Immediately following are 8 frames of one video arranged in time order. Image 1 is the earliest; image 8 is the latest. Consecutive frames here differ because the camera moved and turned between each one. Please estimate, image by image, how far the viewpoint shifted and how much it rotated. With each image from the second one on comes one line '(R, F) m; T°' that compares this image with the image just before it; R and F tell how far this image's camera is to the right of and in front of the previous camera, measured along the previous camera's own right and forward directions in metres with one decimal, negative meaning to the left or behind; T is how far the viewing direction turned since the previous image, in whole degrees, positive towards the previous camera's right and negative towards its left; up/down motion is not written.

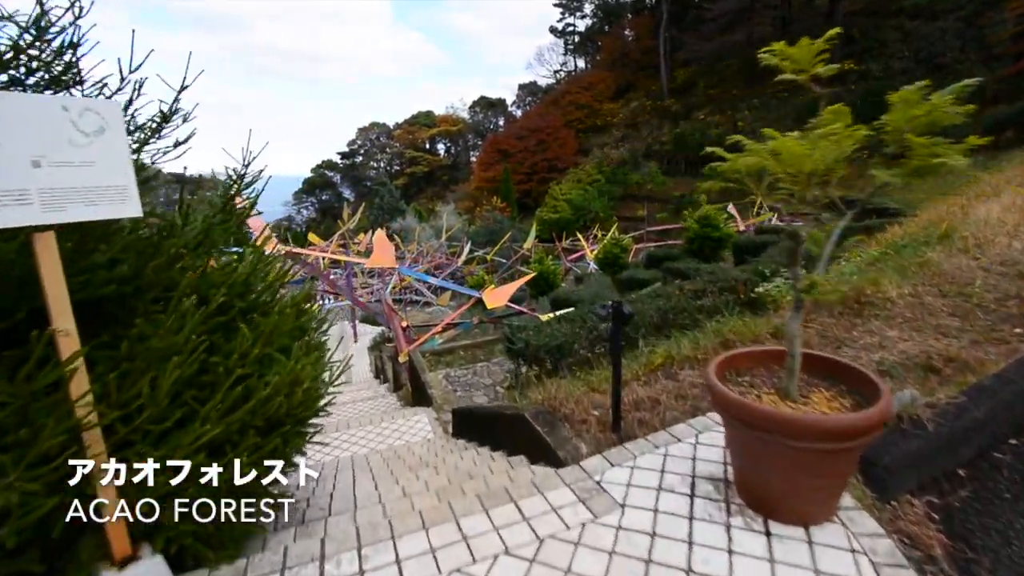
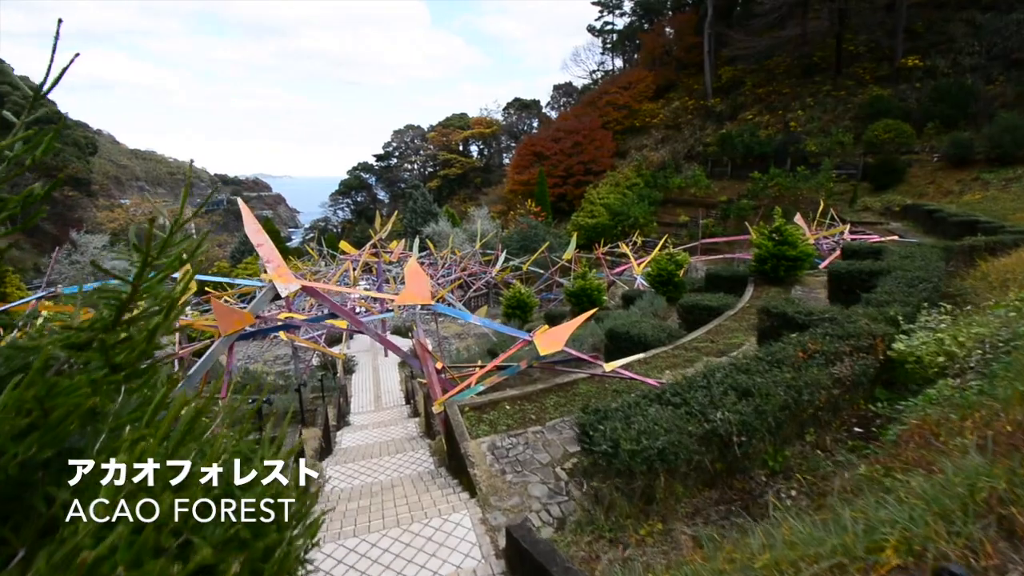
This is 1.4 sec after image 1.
(-0.3, +1.1) m; -4°
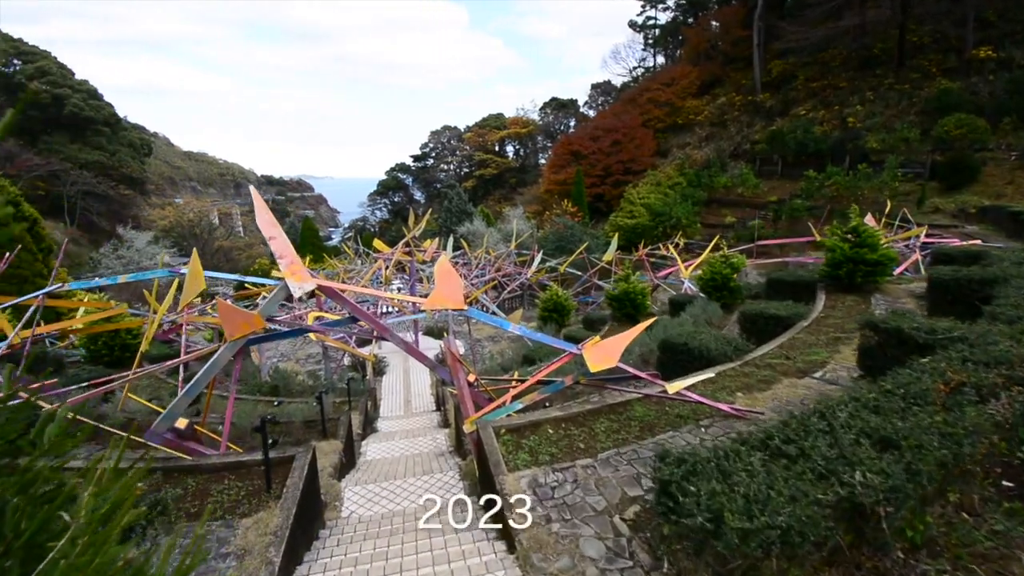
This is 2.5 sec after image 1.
(-0.1, +0.7) m; -4°
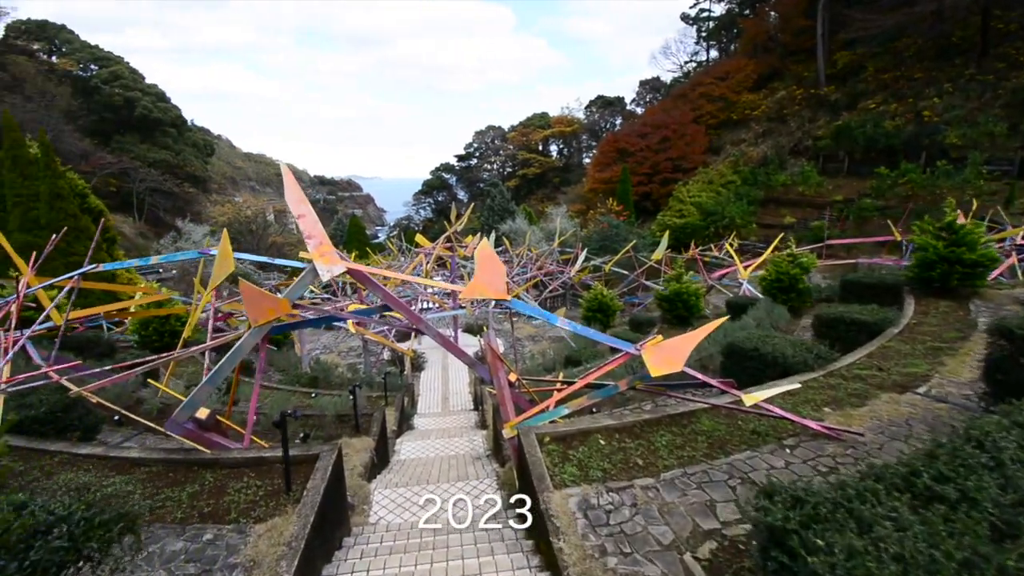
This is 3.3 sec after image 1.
(-0.1, +0.5) m; -5°
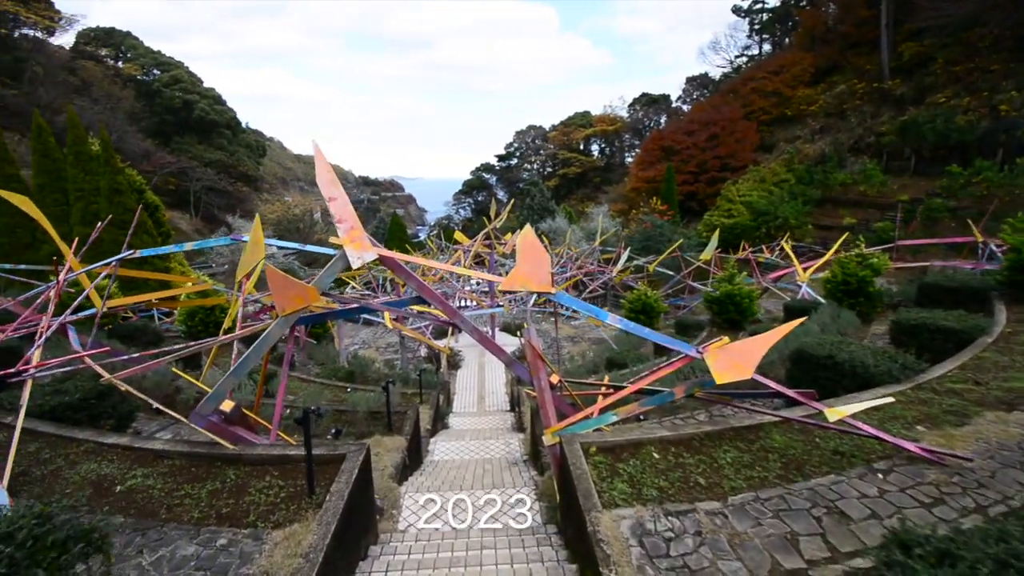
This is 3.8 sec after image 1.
(-0.1, +0.4) m; -4°
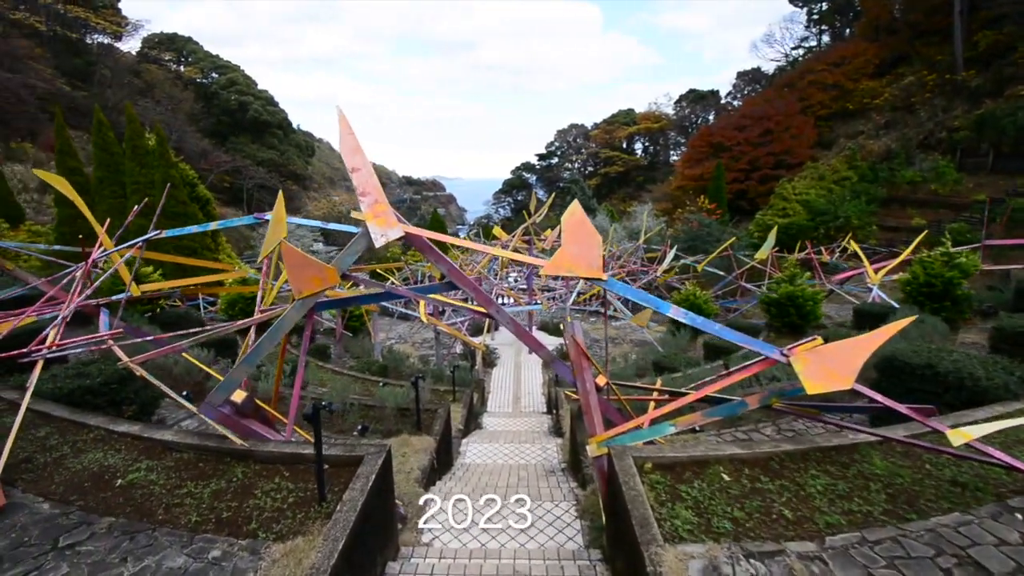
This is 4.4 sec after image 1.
(0.0, +0.5) m; -5°
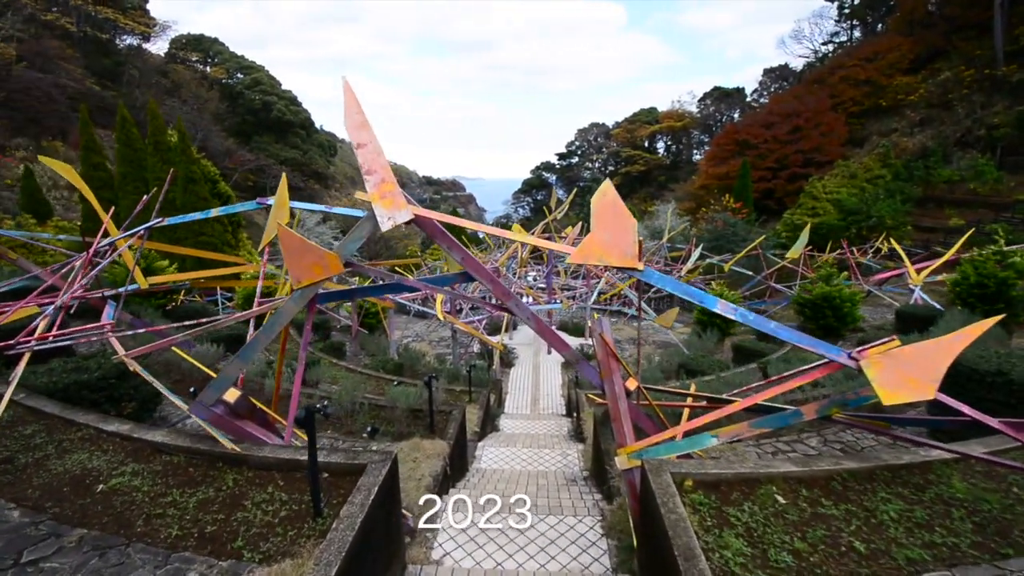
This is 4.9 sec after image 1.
(0.0, +0.4) m; -2°
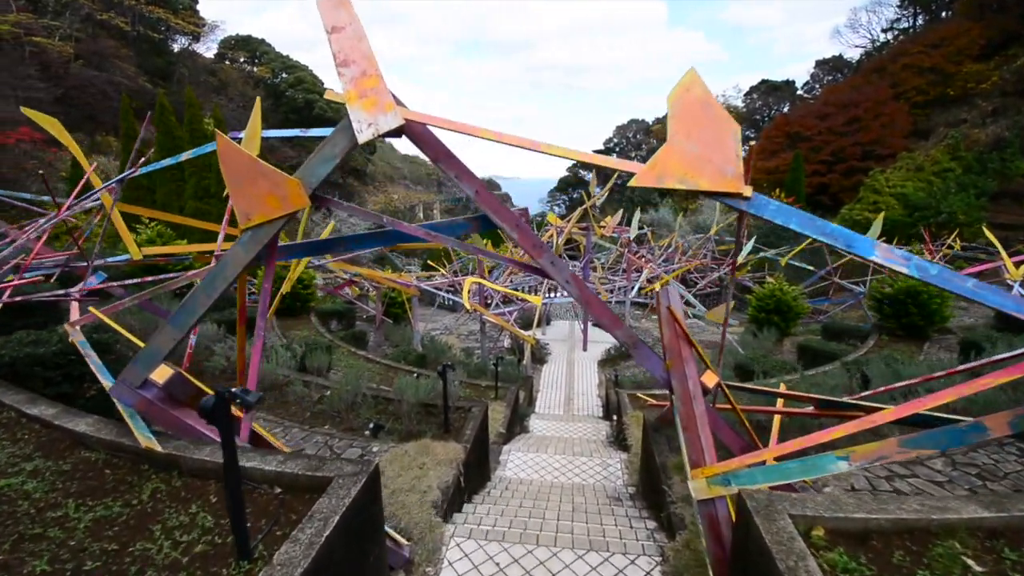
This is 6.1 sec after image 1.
(0.0, +0.9) m; -4°
